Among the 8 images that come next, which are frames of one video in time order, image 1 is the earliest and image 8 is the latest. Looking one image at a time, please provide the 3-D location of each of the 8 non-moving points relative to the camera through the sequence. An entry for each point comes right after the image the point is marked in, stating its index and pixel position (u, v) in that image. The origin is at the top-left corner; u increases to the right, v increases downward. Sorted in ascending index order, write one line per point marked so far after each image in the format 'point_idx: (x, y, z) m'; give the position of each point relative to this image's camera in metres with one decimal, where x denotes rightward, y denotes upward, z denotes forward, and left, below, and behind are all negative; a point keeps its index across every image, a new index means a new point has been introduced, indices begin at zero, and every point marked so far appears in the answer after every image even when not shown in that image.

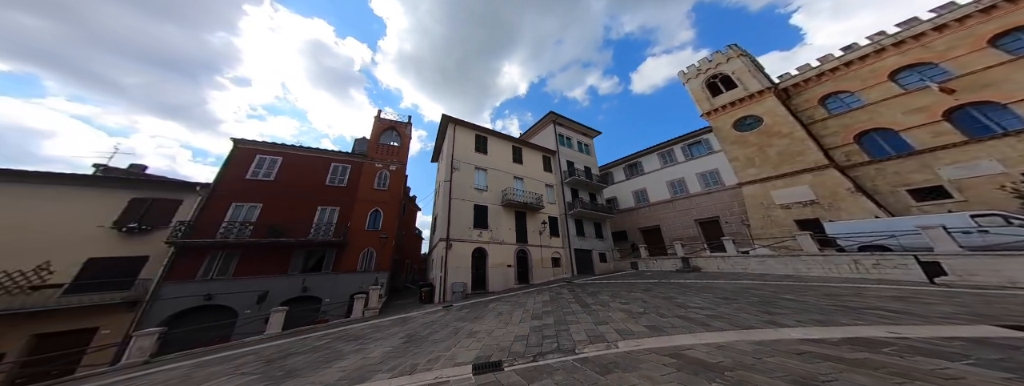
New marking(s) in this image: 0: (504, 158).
0: (-0.4, +1.7, +12.0) m
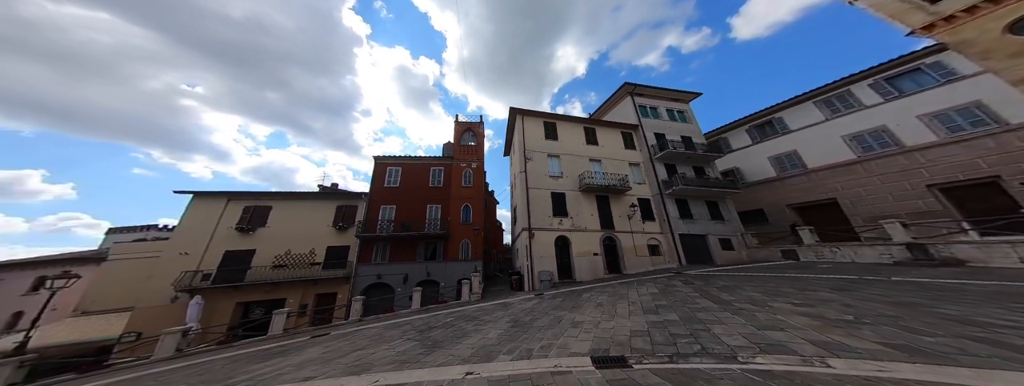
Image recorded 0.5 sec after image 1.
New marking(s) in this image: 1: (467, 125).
0: (+3.1, +2.3, +11.5) m
1: (-2.4, +3.6, +13.9) m
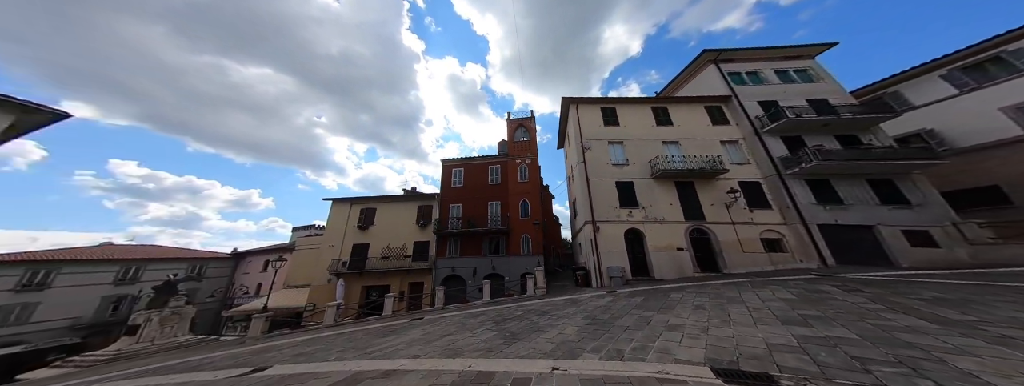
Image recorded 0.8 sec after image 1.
0: (+5.3, +2.8, +10.5) m
1: (+0.3, +3.9, +14.0) m
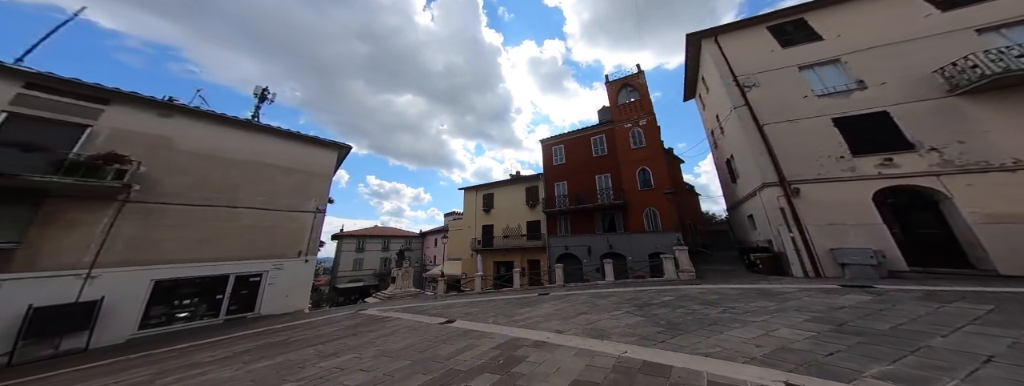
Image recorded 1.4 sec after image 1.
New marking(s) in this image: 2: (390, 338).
0: (+8.7, +4.3, +7.3) m
1: (+5.1, +5.3, +12.4) m
2: (-3.3, -4.2, +7.1) m
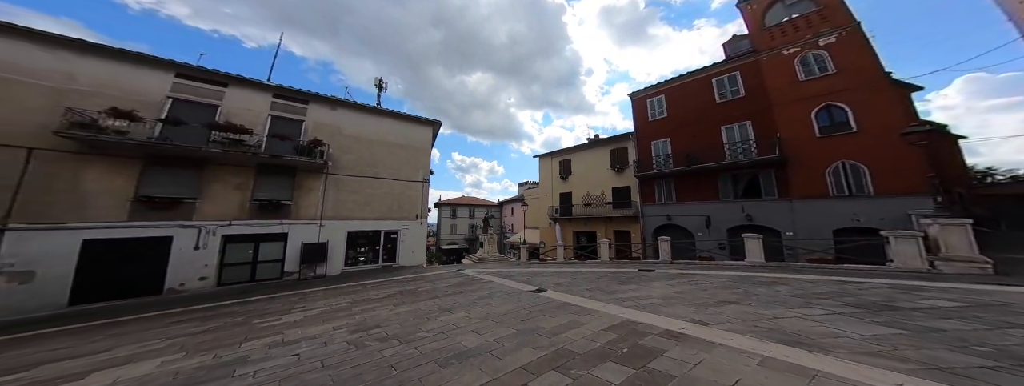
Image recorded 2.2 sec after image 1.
0: (+10.7, +5.2, +3.5) m
1: (+8.5, +6.8, +9.1) m
2: (-0.7, -3.2, +7.3) m
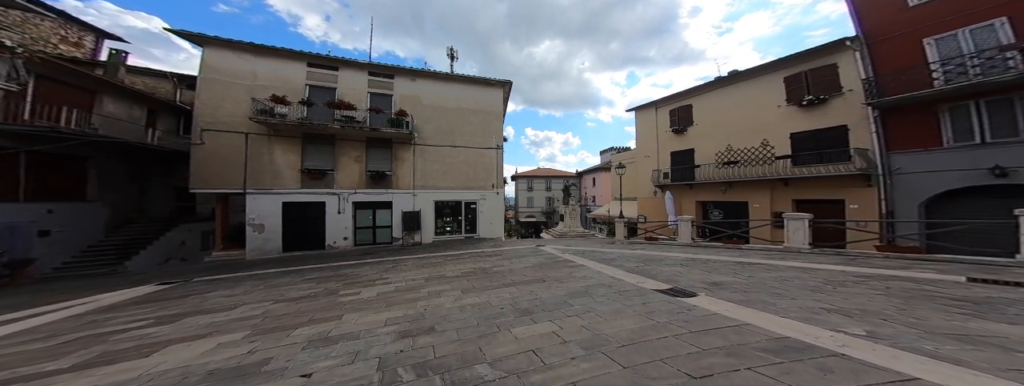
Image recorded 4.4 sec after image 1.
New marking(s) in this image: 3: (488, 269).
0: (+10.9, +6.1, -3.6) m
1: (+10.5, +8.1, +2.3) m
2: (+1.4, -2.0, +4.2) m
3: (-0.9, -2.9, +9.8) m
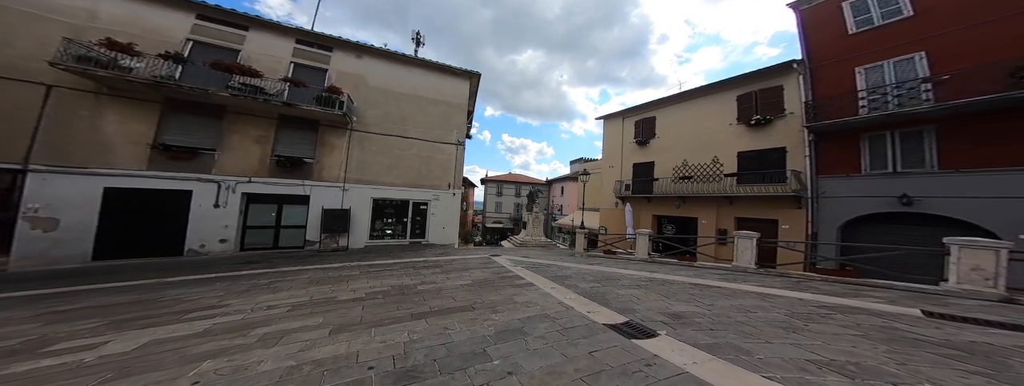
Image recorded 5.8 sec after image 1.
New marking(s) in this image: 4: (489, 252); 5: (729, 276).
0: (+10.7, +5.6, -4.0) m
1: (+9.8, +7.6, +1.8) m
2: (-0.1, -2.0, +2.4) m
3: (-3.1, -2.8, +7.7) m
4: (-1.3, -3.2, +13.7) m
5: (+8.0, -3.1, +9.5) m
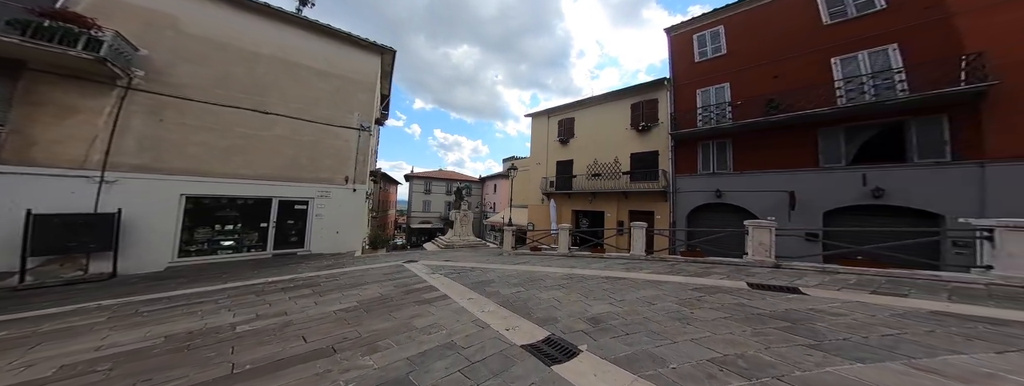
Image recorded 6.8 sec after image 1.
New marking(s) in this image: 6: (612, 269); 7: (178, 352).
0: (+11.4, +5.5, -2.3) m
1: (+8.7, +7.6, +2.9) m
2: (-0.8, -2.0, +0.5) m
3: (-5.4, -2.8, +4.6) m
4: (-5.6, -3.0, +10.9) m
5: (+4.6, -3.0, +9.9) m
6: (+3.7, -3.0, +9.3) m
7: (-5.1, -2.5, +3.7) m
